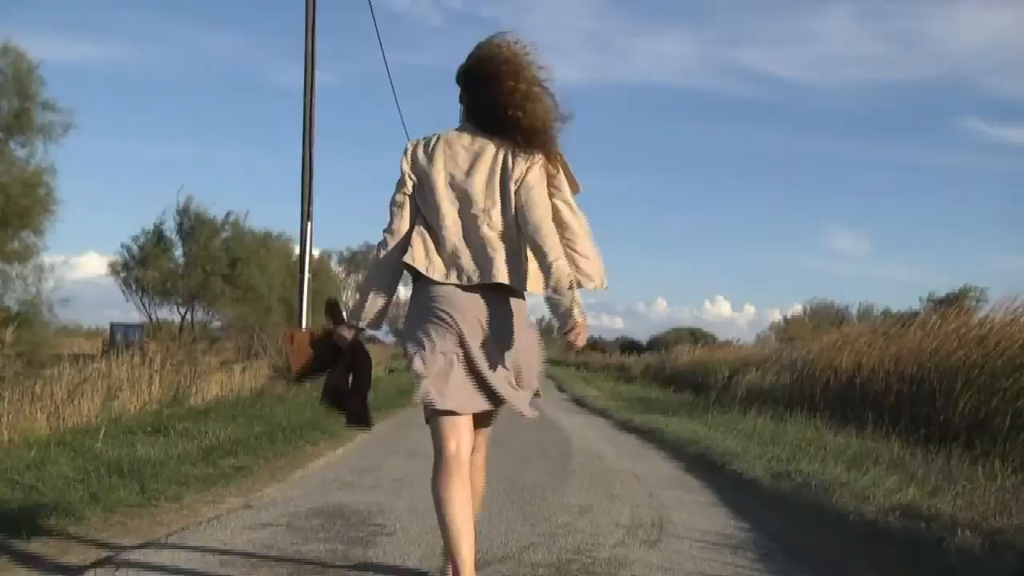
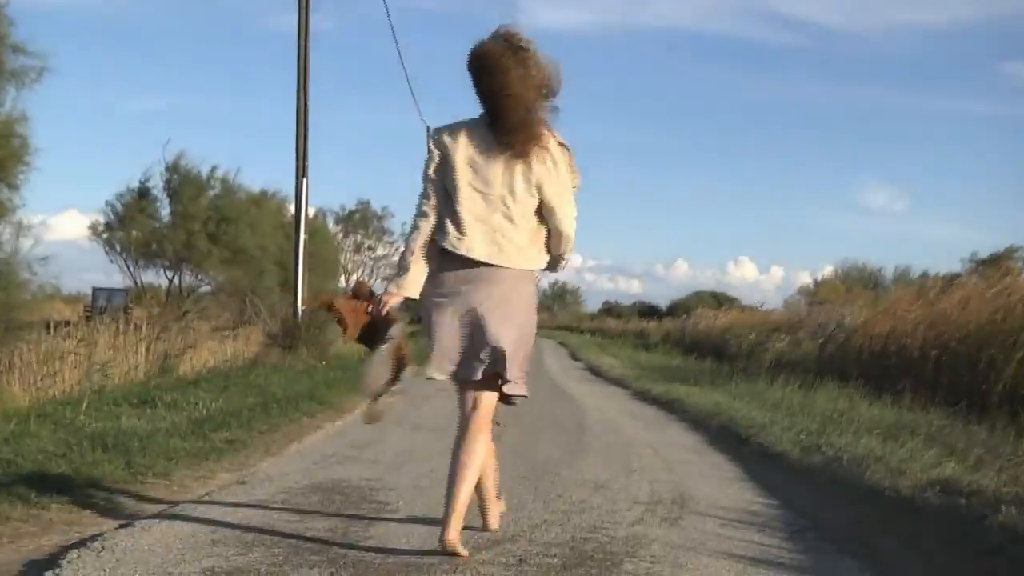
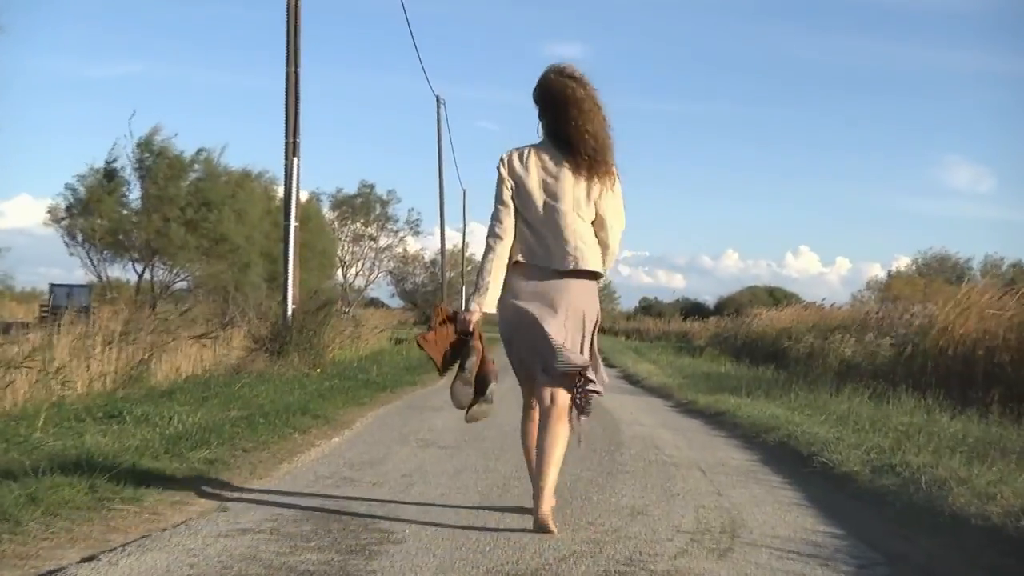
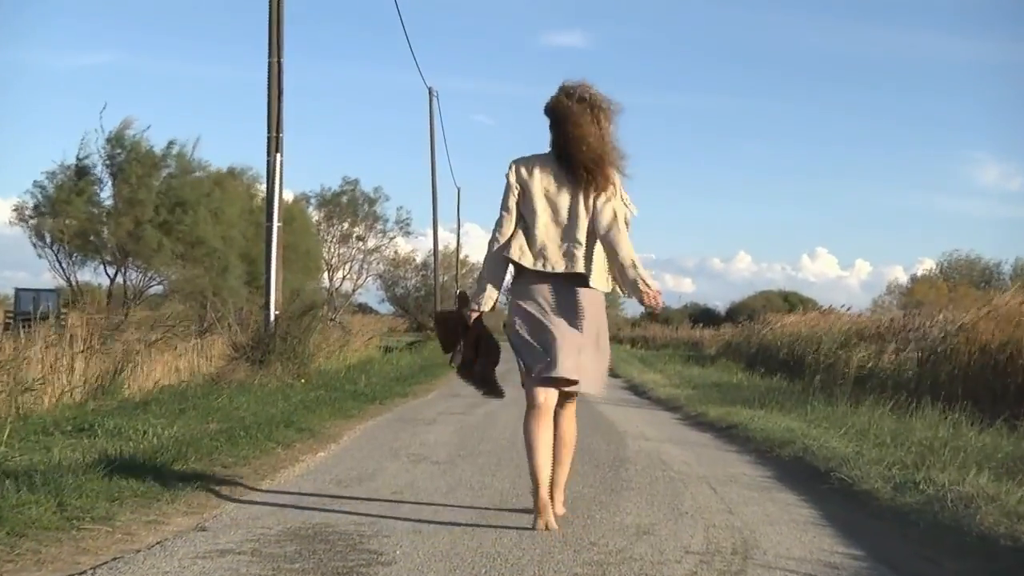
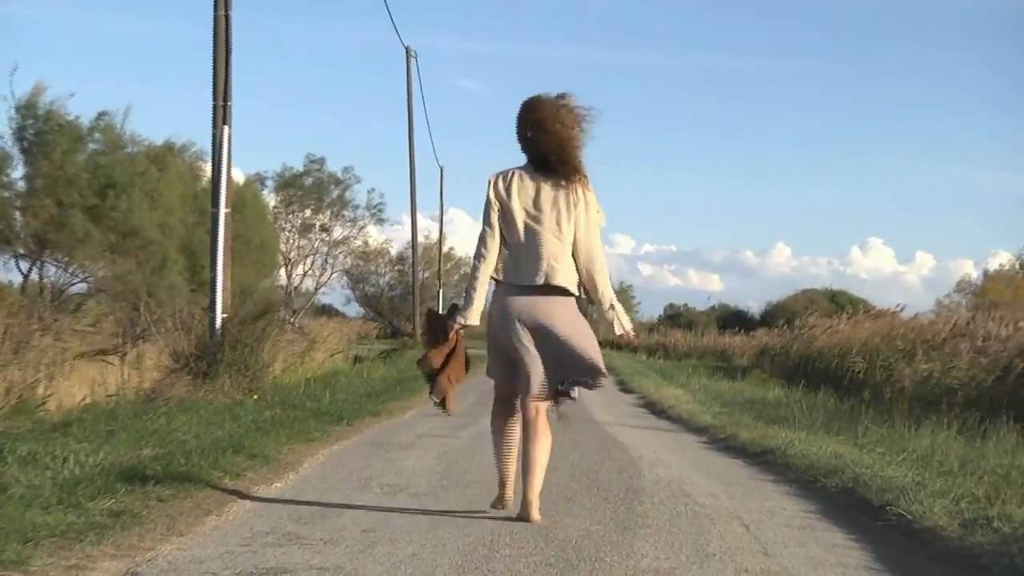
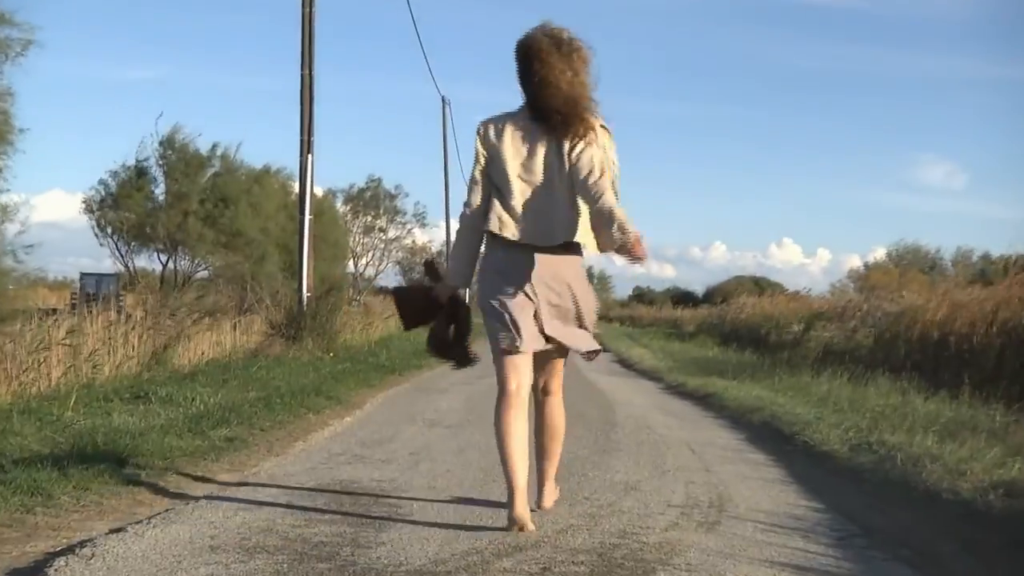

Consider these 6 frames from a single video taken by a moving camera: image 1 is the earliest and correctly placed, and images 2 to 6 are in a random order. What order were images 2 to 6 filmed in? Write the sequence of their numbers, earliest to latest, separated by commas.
2, 6, 3, 4, 5
